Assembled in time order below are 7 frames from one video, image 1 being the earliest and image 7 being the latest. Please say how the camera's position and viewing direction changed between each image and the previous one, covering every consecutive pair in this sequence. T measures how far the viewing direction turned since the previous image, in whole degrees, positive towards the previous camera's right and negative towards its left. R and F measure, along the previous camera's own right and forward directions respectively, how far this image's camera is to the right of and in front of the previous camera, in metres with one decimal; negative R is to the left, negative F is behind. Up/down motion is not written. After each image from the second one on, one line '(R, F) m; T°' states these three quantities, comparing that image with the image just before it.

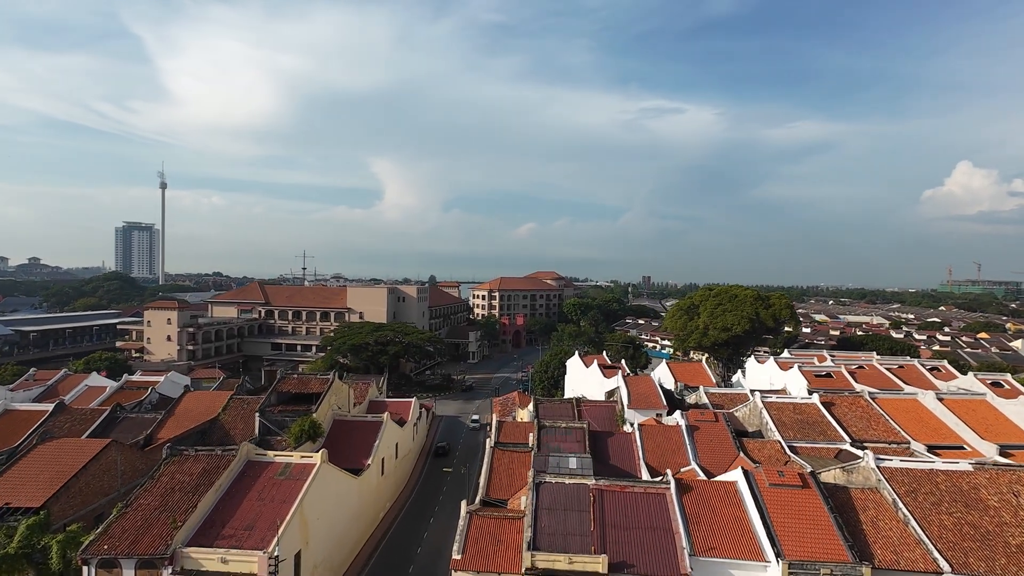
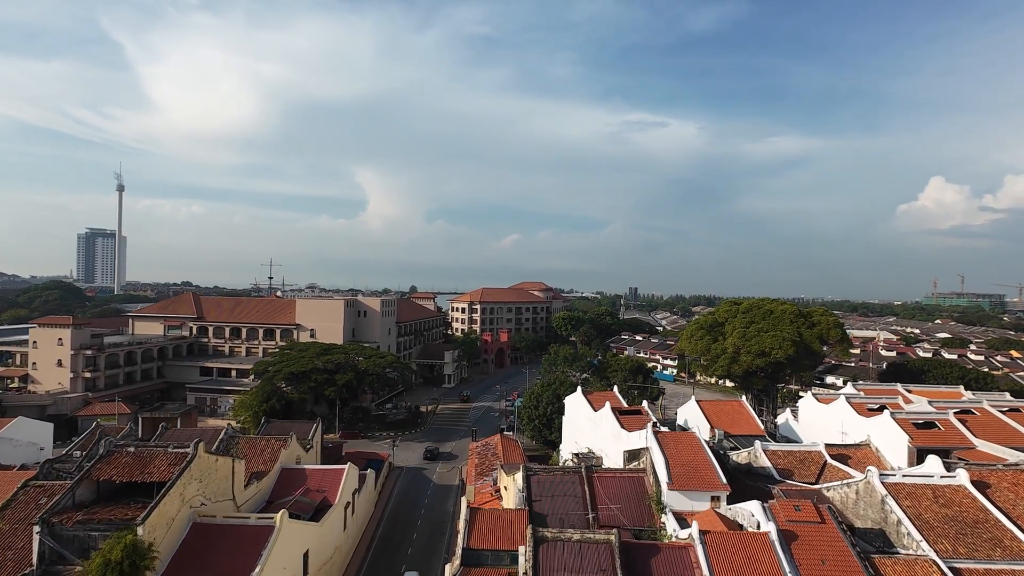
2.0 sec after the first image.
(+0.1, +9.3) m; +2°
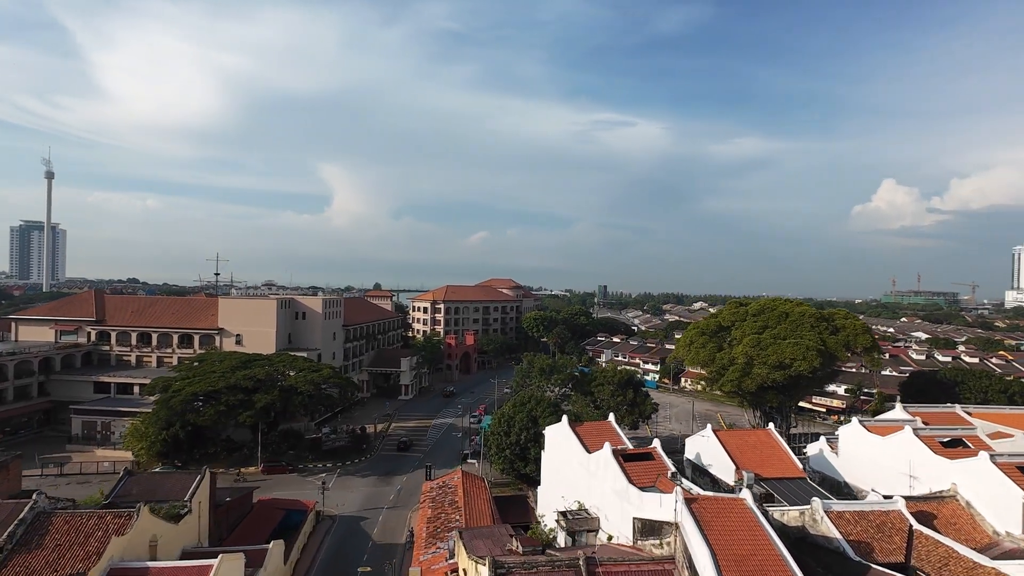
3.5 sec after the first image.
(+0.2, +7.0) m; +3°
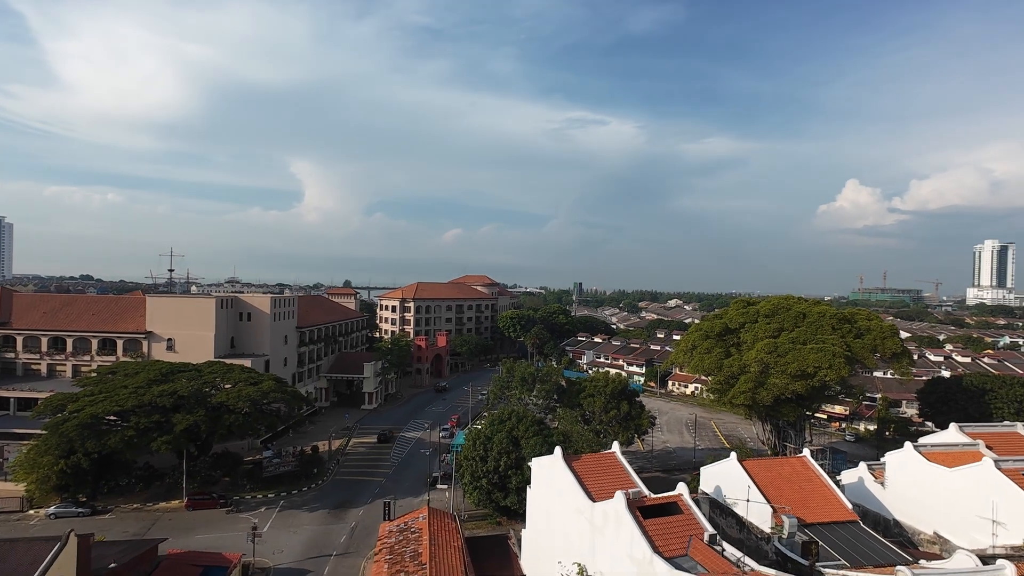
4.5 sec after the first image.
(-0.1, +4.7) m; +3°
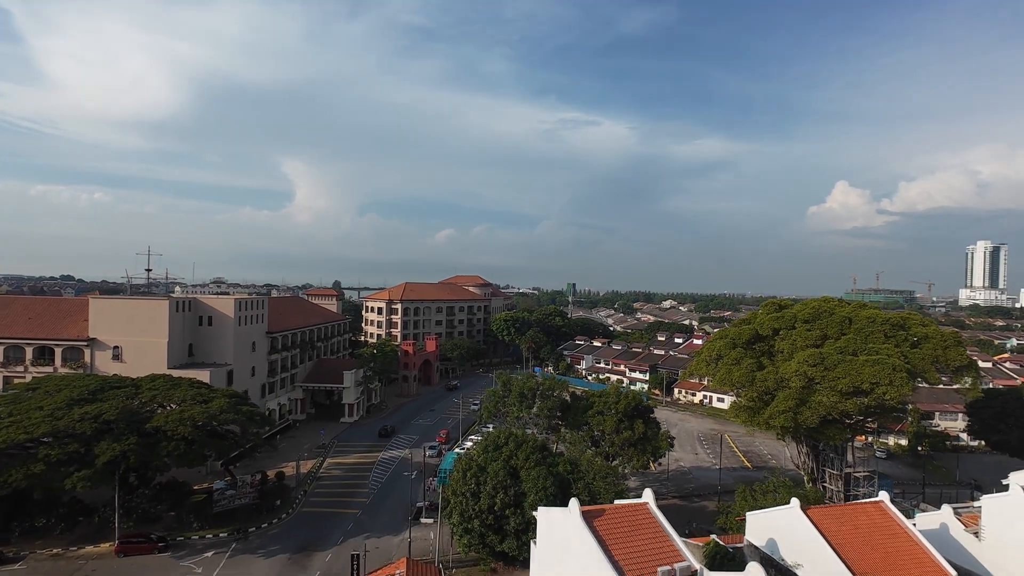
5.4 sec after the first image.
(-0.2, +4.1) m; +1°
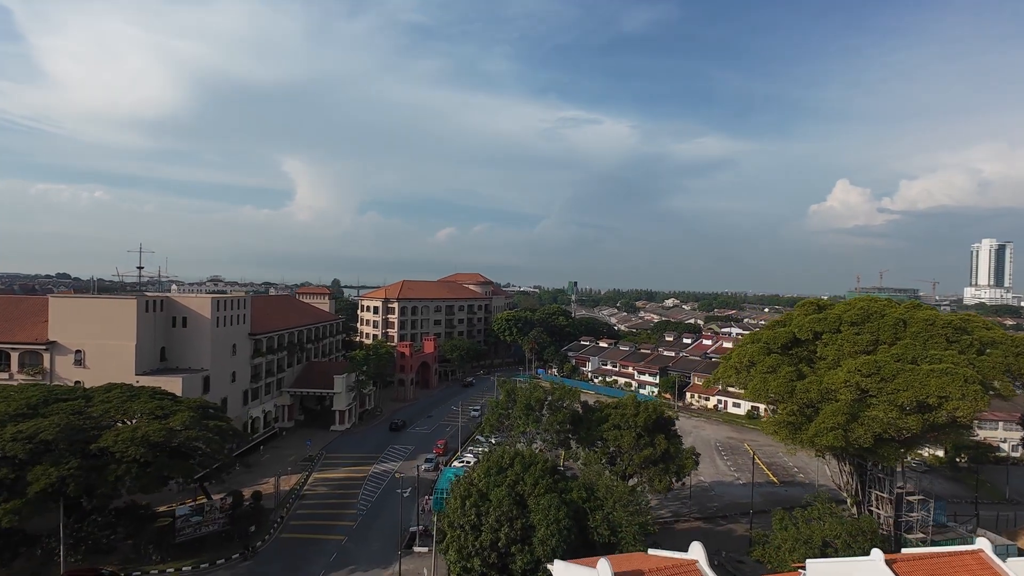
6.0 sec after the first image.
(-0.2, +3.0) m; 0°
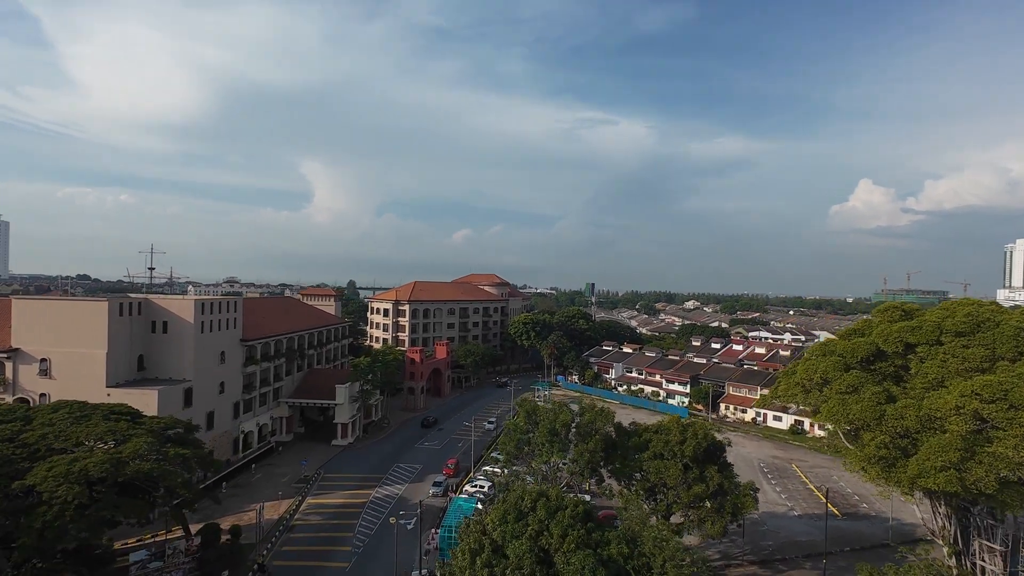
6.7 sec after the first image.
(-0.2, +3.7) m; -2°
